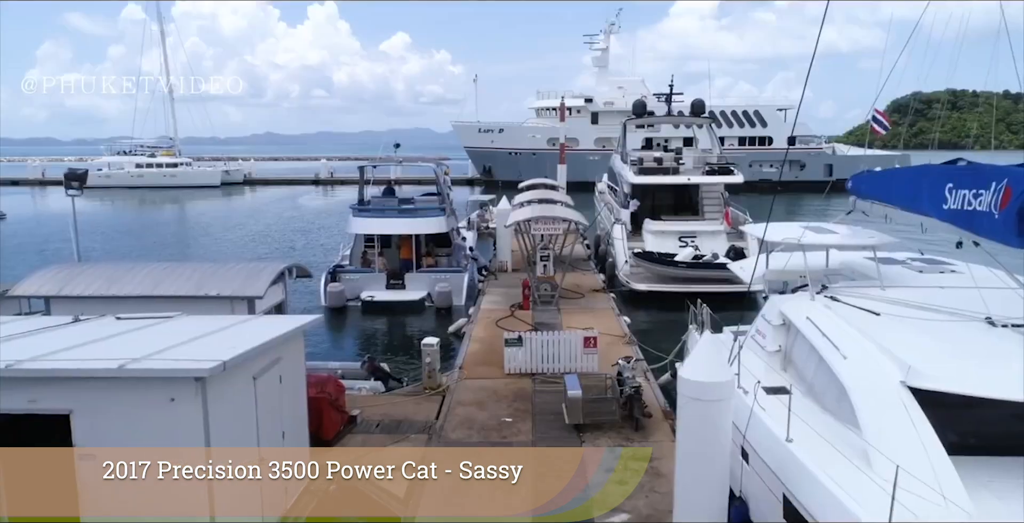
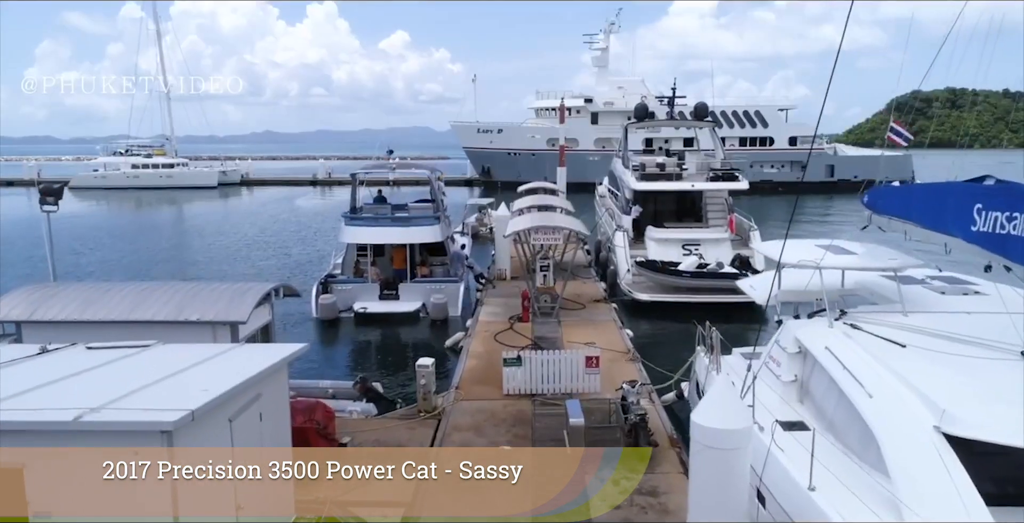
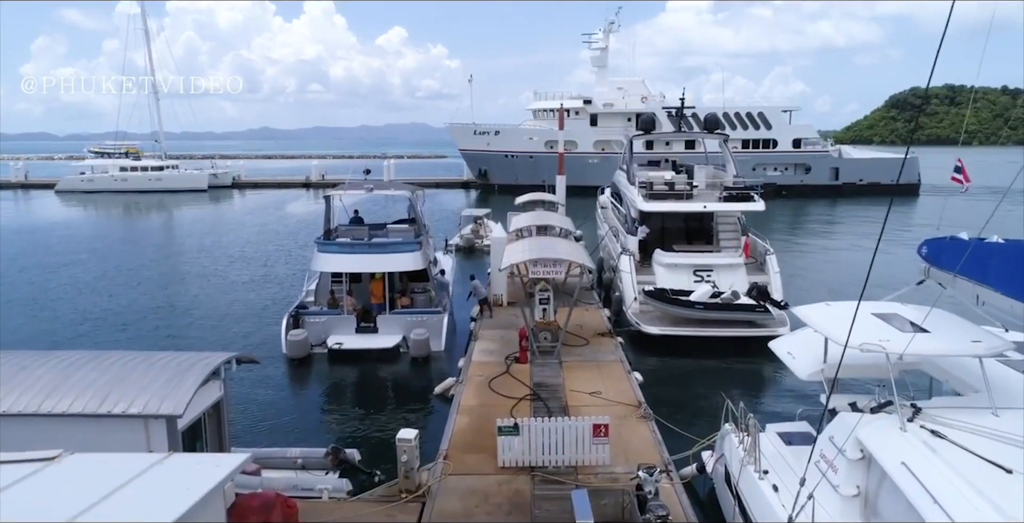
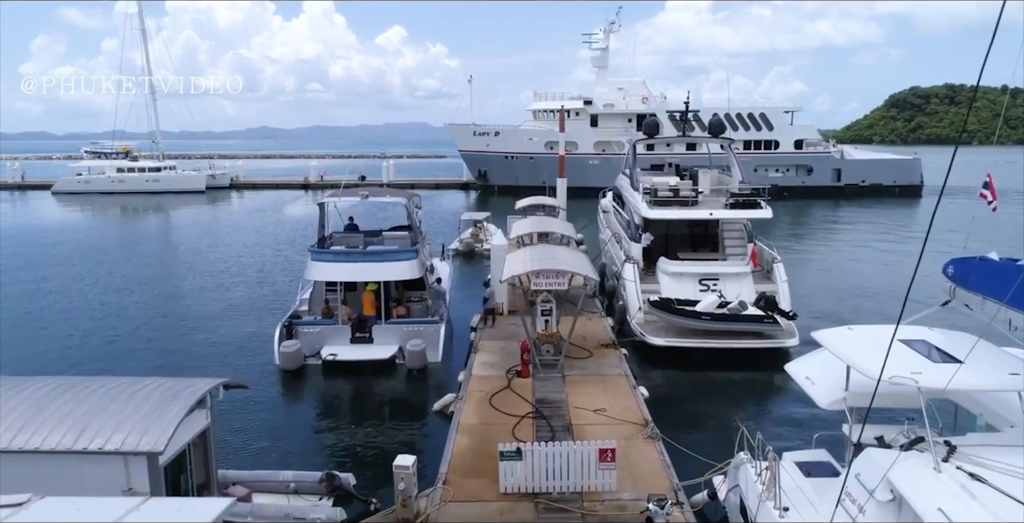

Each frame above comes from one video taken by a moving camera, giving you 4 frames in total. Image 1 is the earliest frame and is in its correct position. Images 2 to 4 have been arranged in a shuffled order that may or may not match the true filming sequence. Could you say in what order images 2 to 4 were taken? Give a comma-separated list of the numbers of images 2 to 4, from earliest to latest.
2, 3, 4
